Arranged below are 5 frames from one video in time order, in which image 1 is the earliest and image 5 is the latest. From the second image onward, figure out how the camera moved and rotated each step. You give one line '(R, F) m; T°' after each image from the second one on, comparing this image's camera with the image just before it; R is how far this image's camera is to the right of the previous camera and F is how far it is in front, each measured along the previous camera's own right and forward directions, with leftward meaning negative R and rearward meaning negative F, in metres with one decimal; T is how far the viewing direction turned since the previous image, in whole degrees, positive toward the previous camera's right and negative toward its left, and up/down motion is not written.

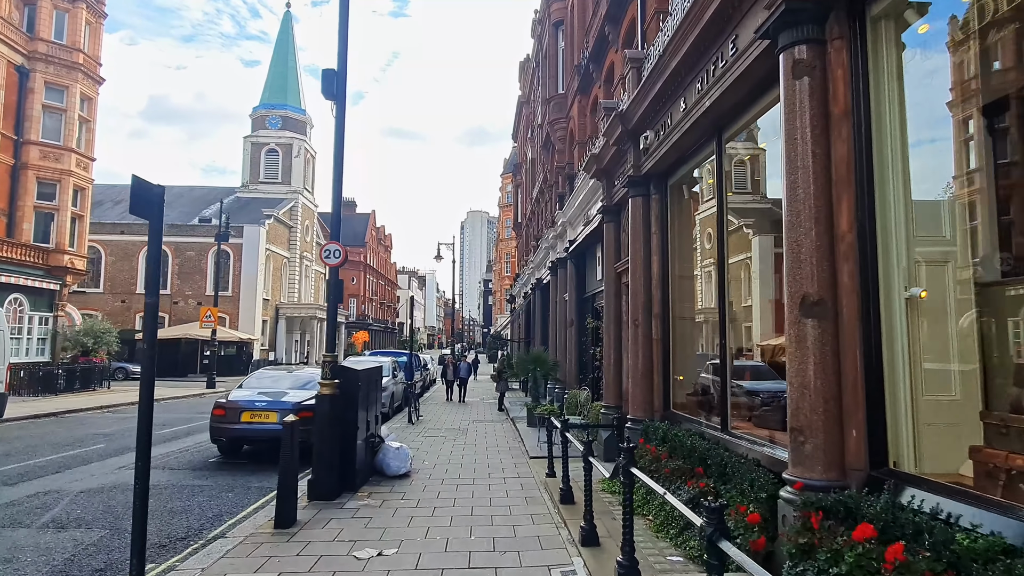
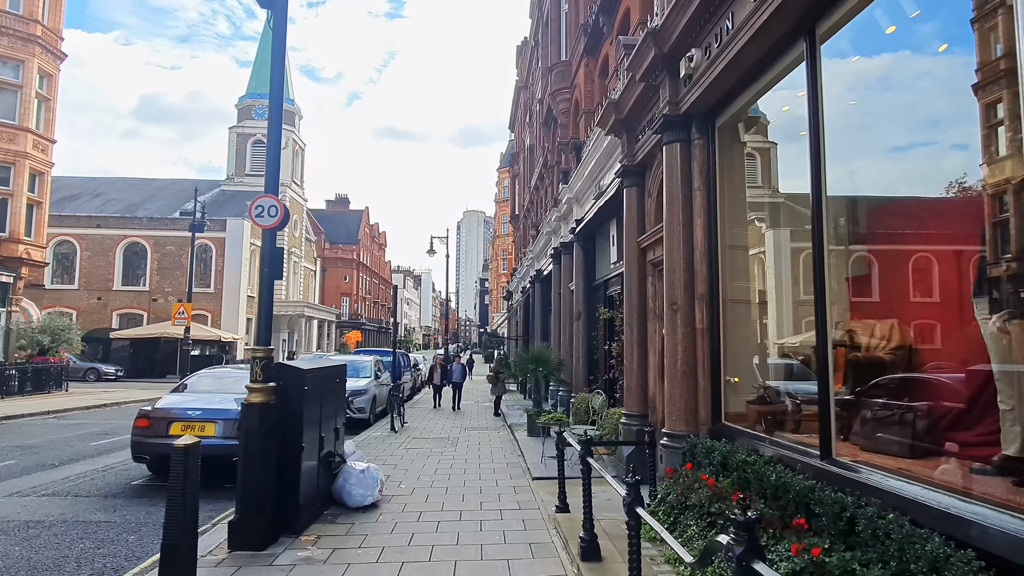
(0.0, +2.1) m; 0°
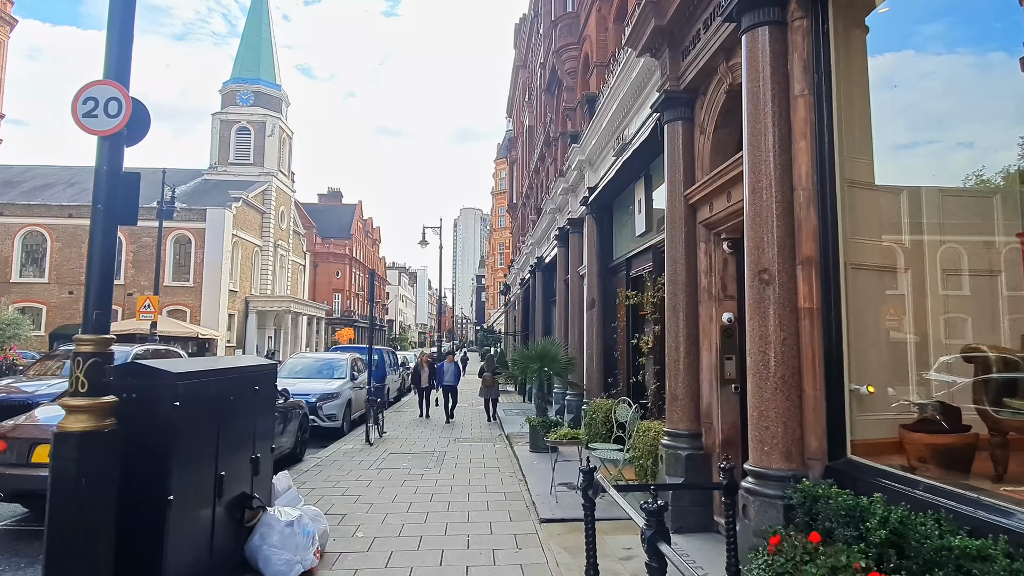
(0.0, +2.4) m; 0°
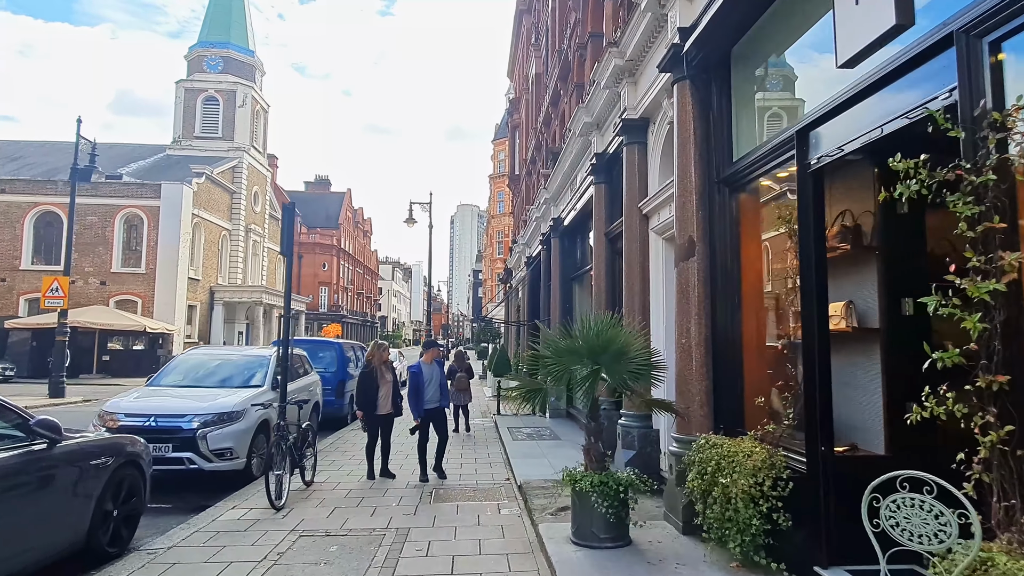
(-0.2, +5.2) m; 0°
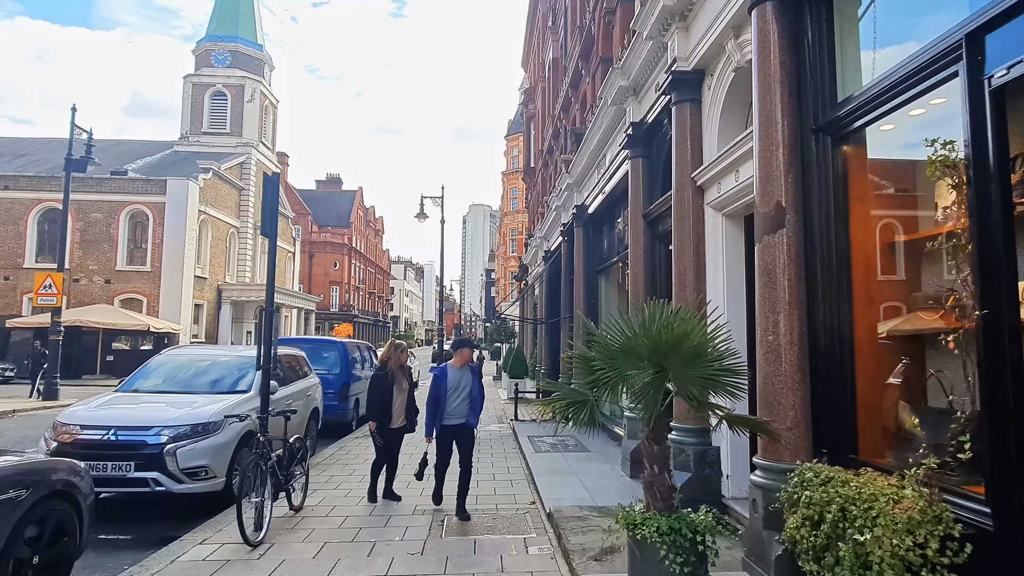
(-0.2, +1.2) m; -1°
